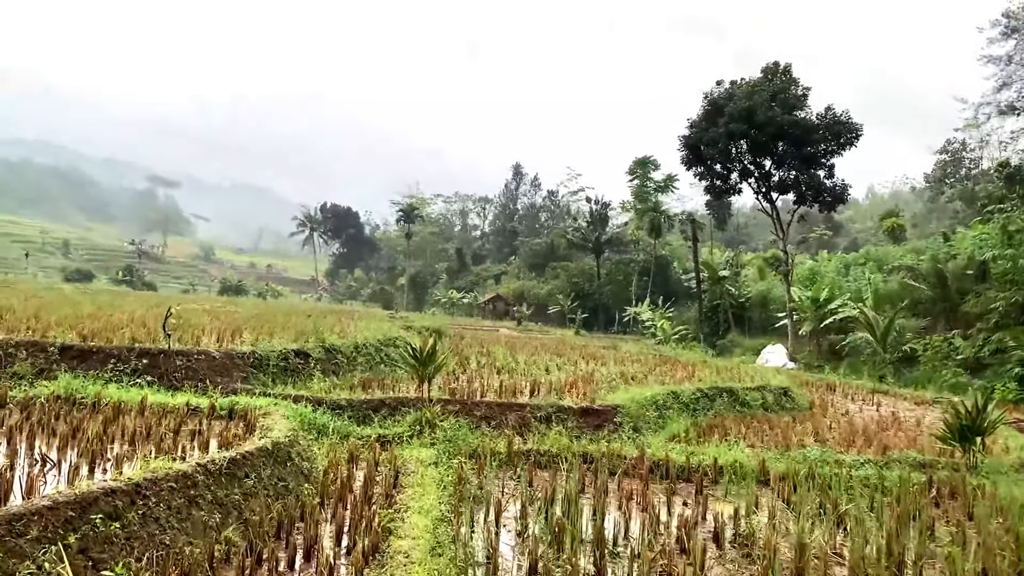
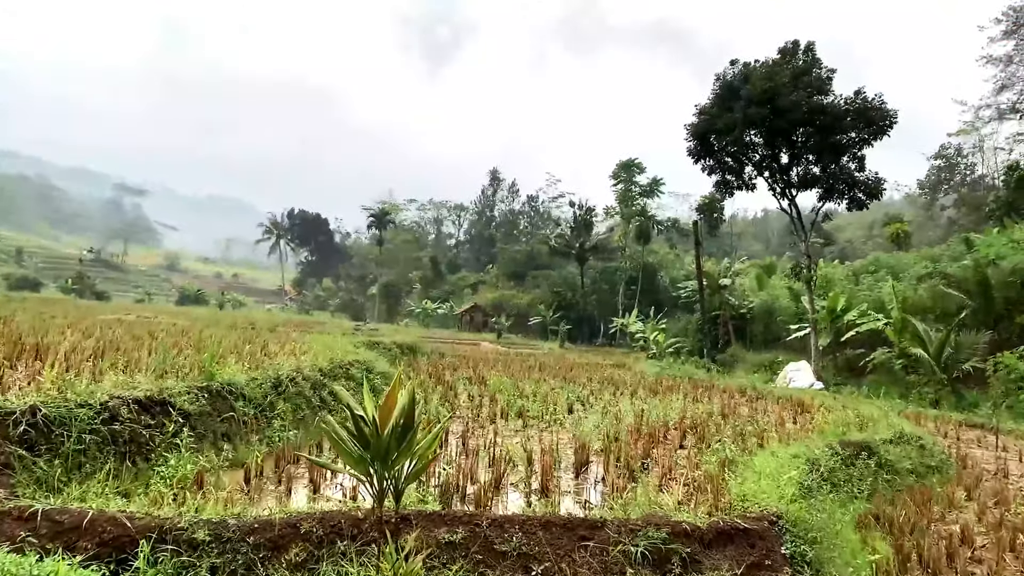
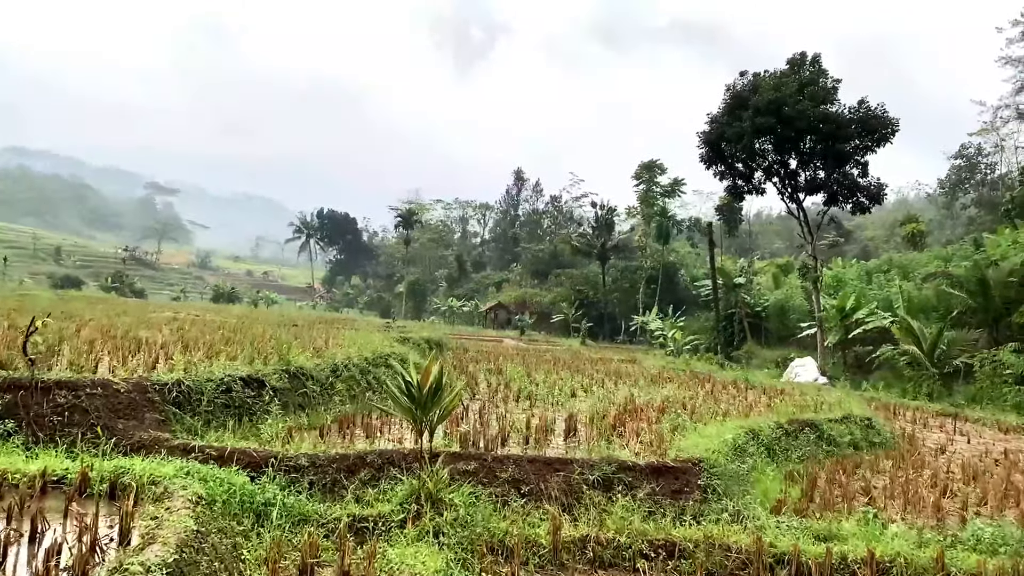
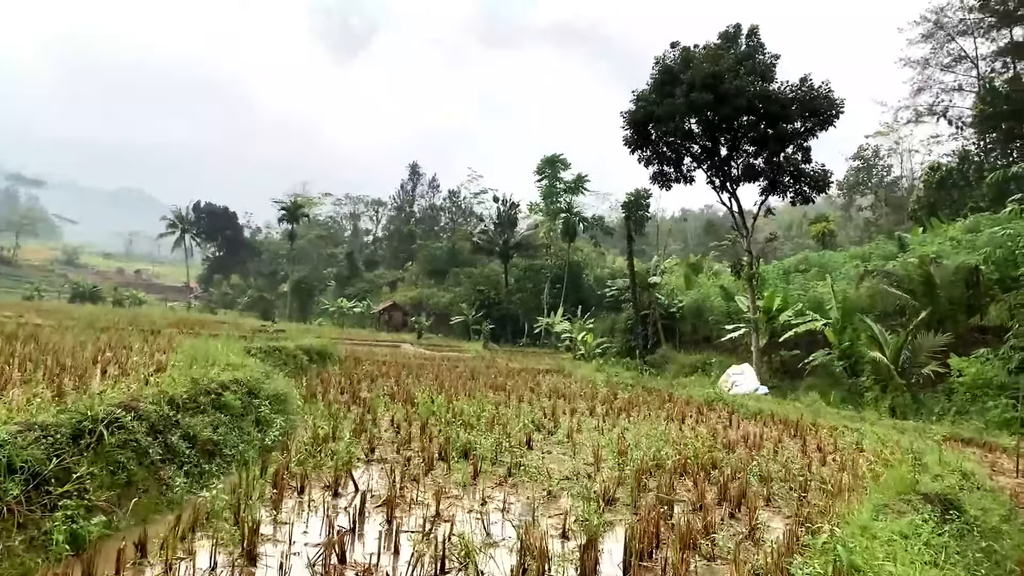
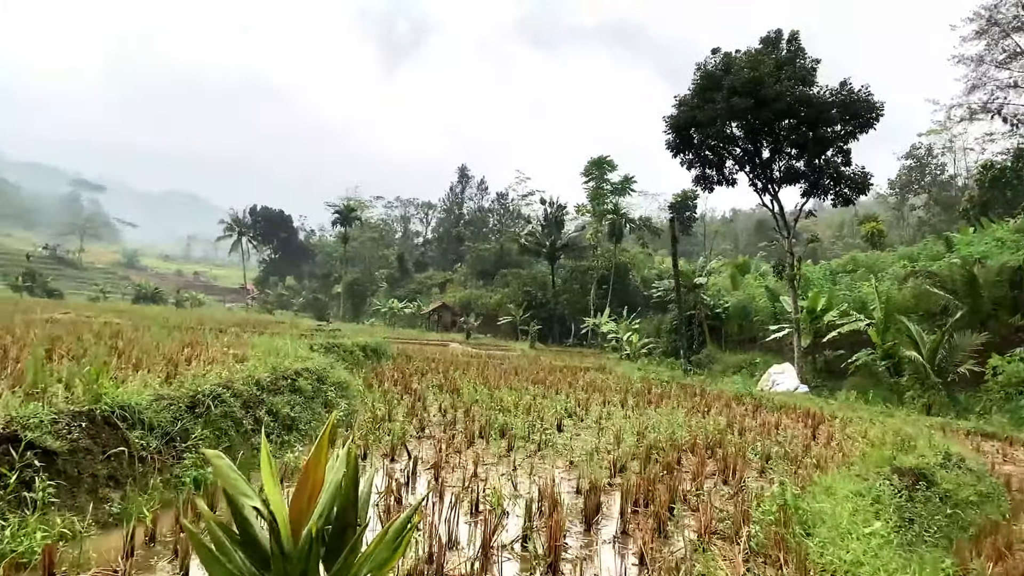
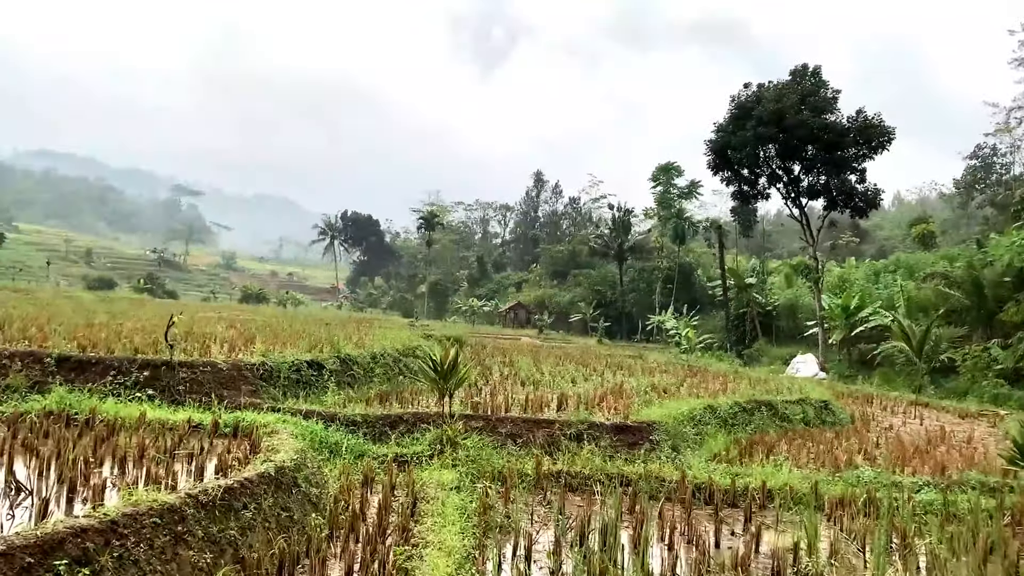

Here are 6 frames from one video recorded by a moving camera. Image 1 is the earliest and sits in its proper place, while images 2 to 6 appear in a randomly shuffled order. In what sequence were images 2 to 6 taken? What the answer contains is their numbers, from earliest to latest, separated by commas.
6, 3, 2, 5, 4
